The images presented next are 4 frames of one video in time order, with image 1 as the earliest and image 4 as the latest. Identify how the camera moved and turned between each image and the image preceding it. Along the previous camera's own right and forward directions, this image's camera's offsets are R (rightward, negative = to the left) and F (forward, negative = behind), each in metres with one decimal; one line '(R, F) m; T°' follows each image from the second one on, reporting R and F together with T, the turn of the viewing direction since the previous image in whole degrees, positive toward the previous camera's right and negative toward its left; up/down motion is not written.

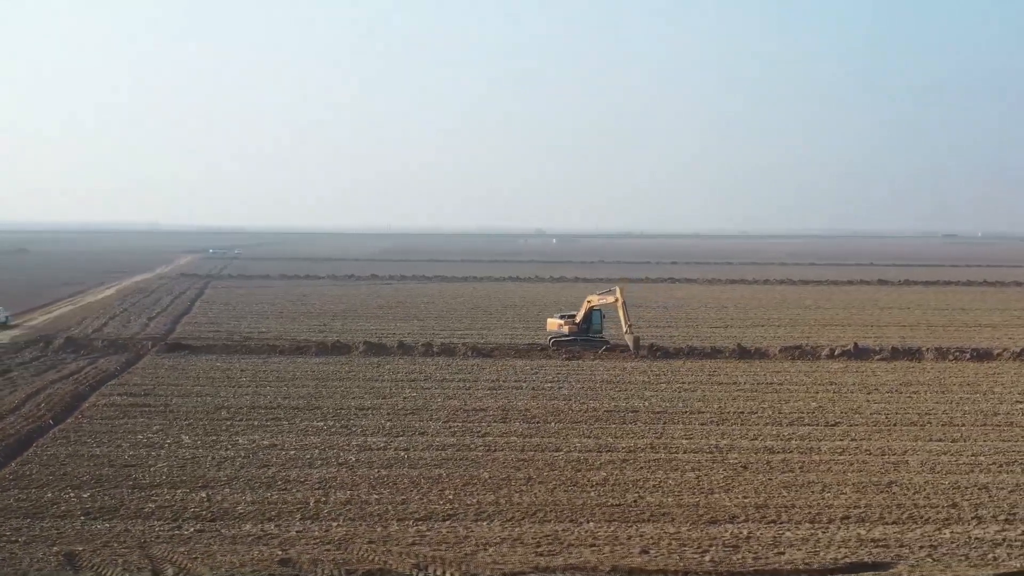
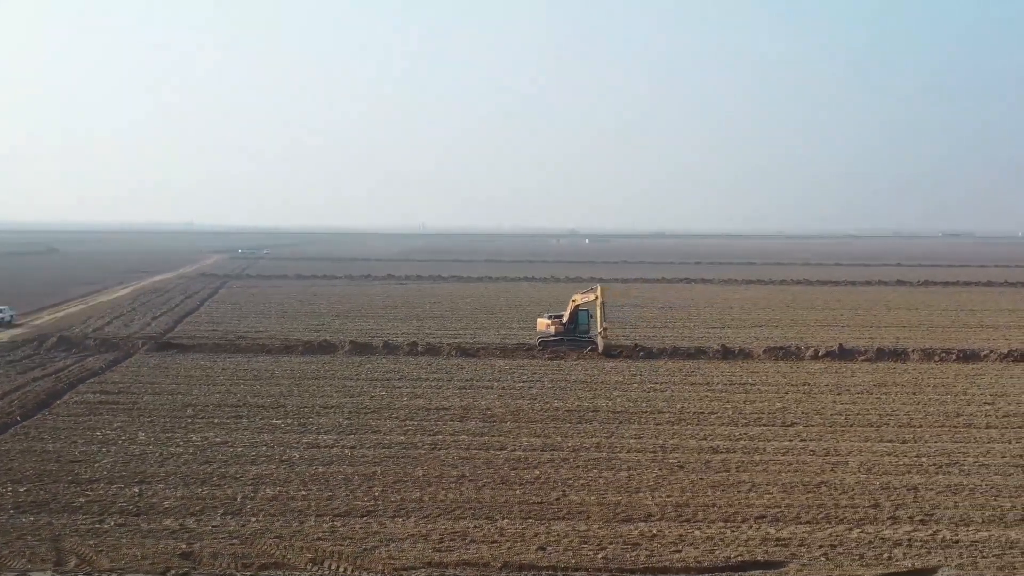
(+0.9, -0.1) m; -1°
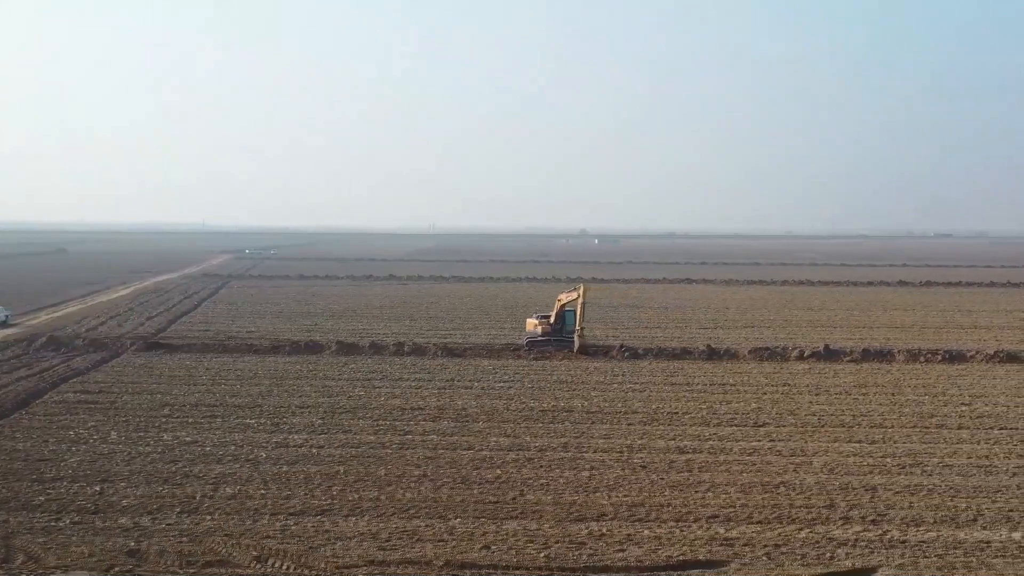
(+0.5, 0.0) m; 0°
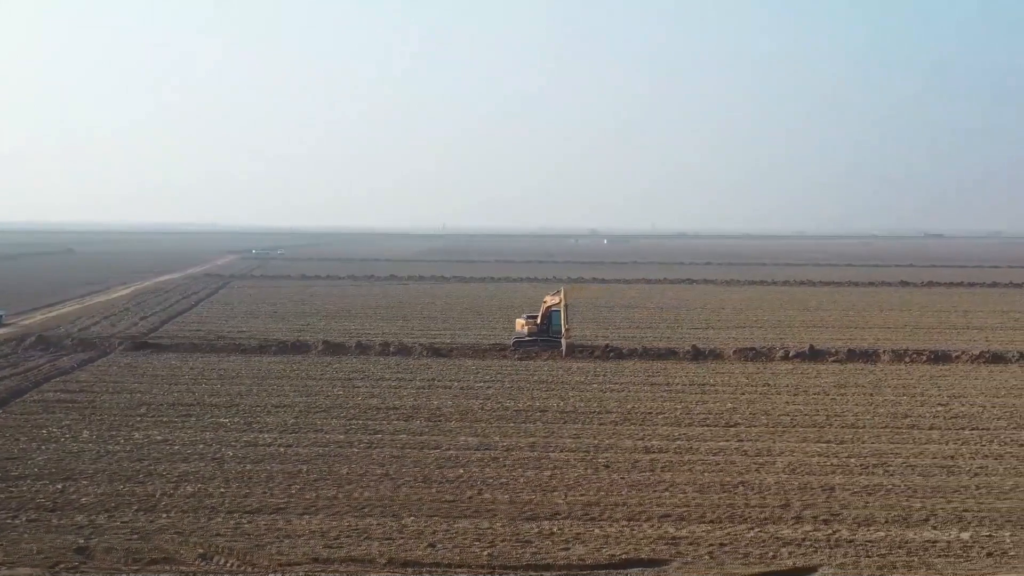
(+0.5, -0.1) m; 0°
